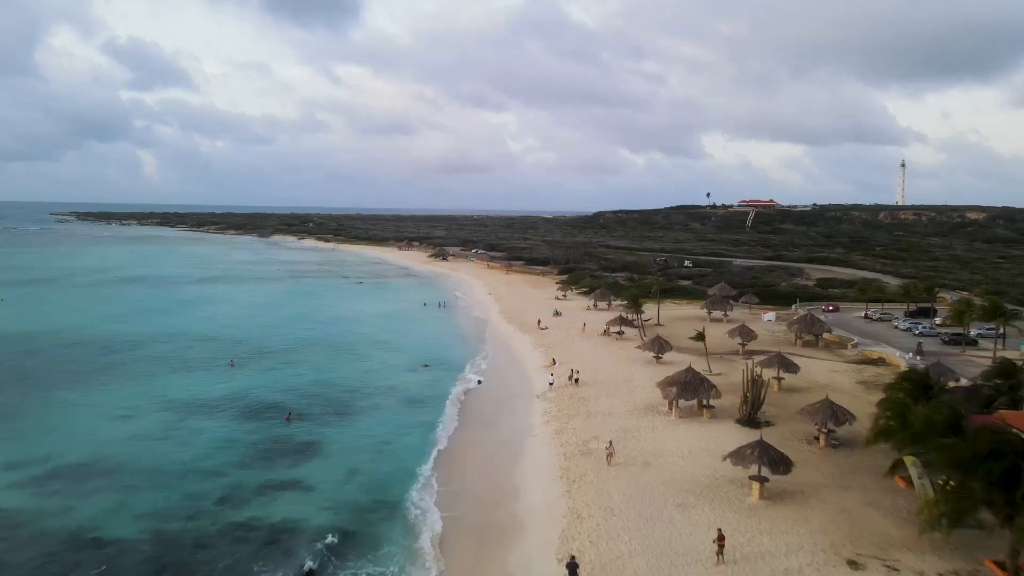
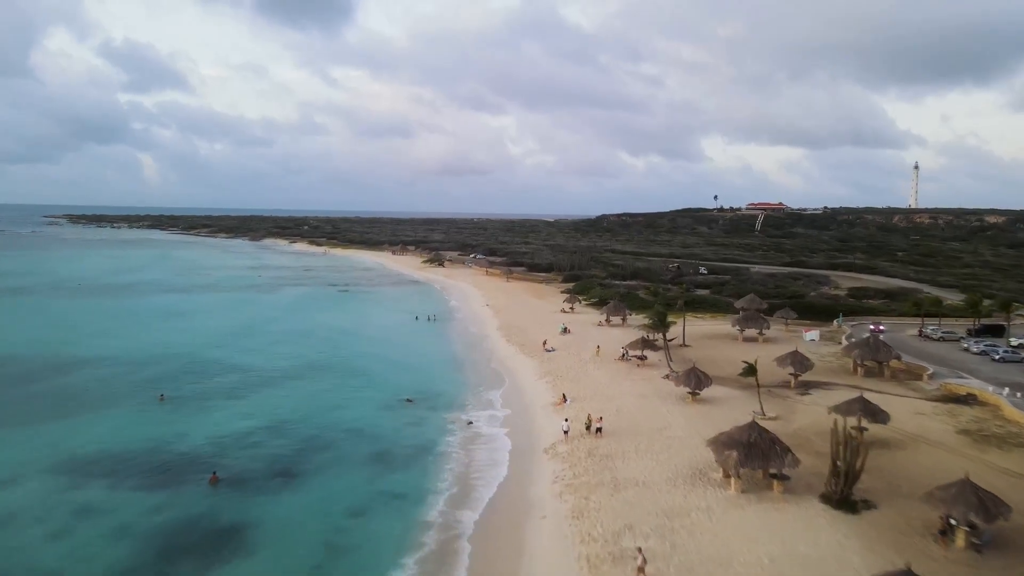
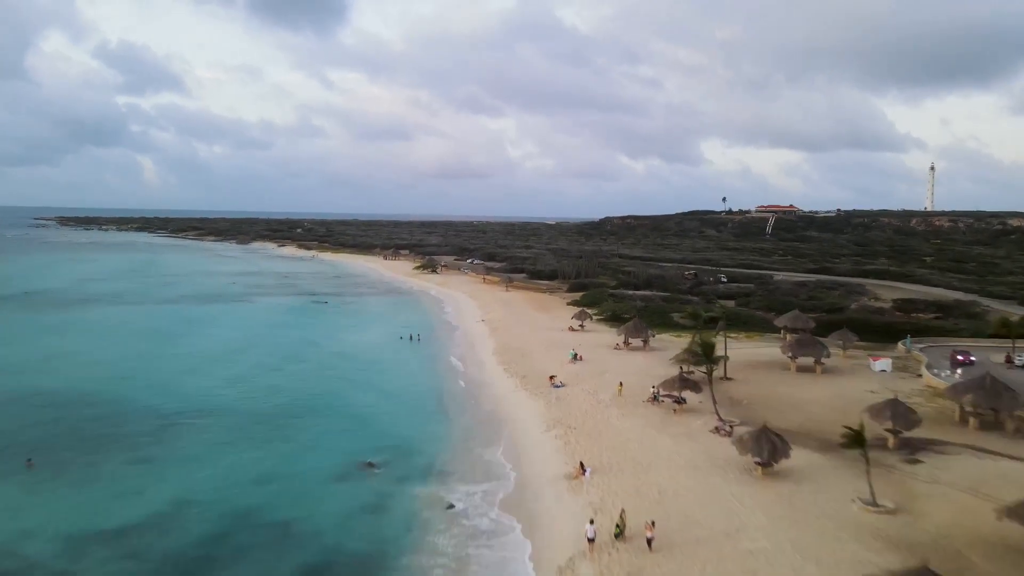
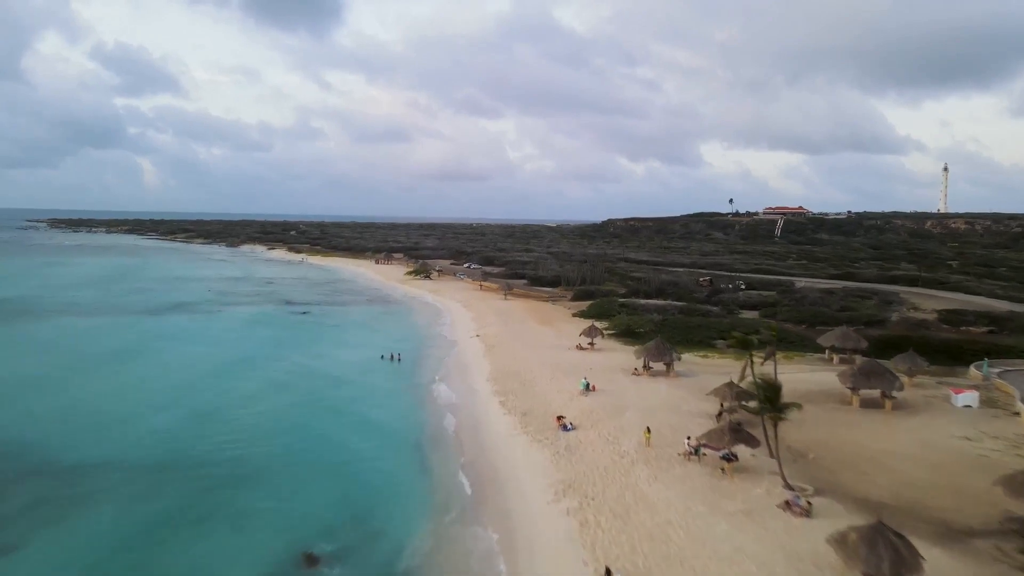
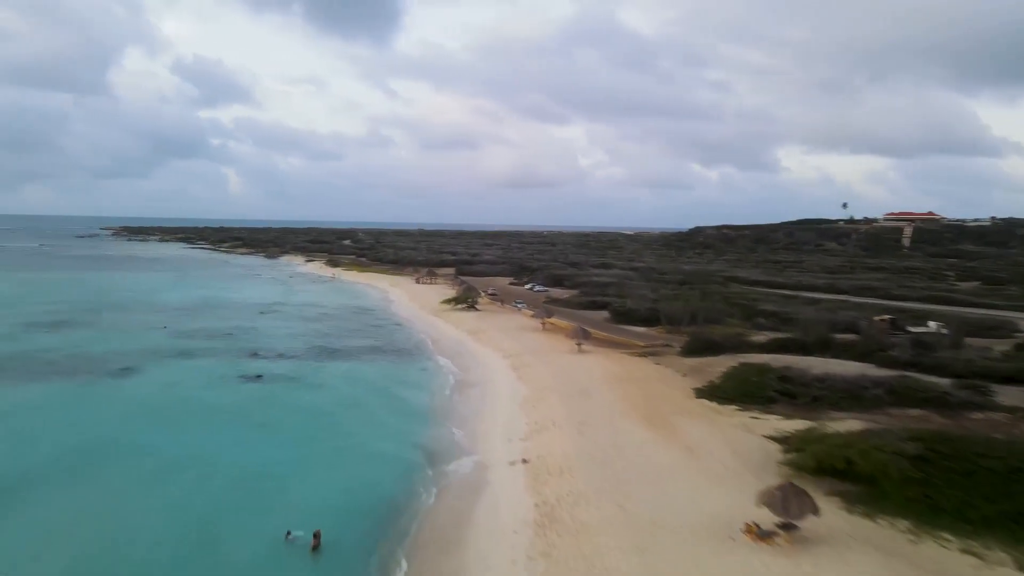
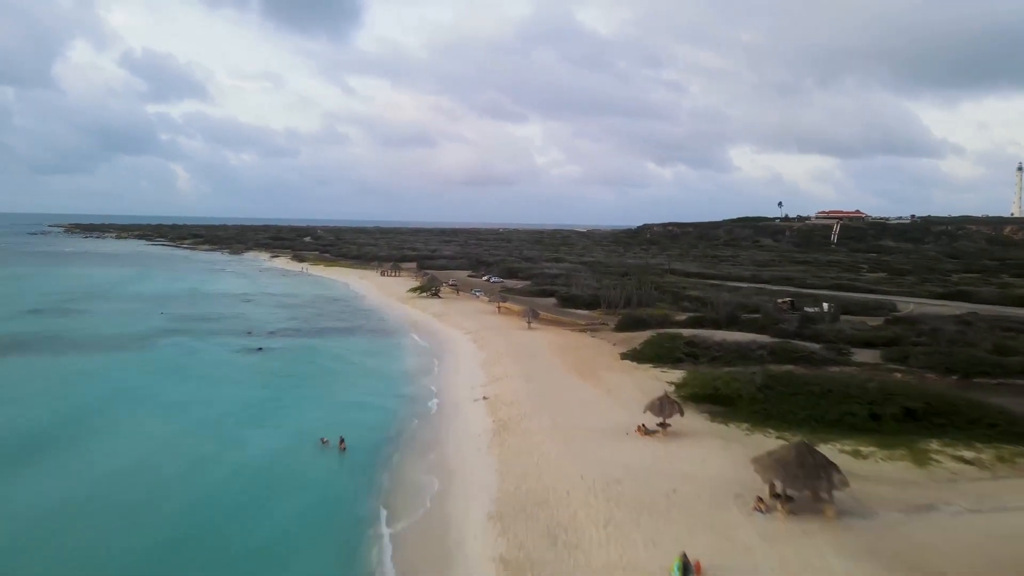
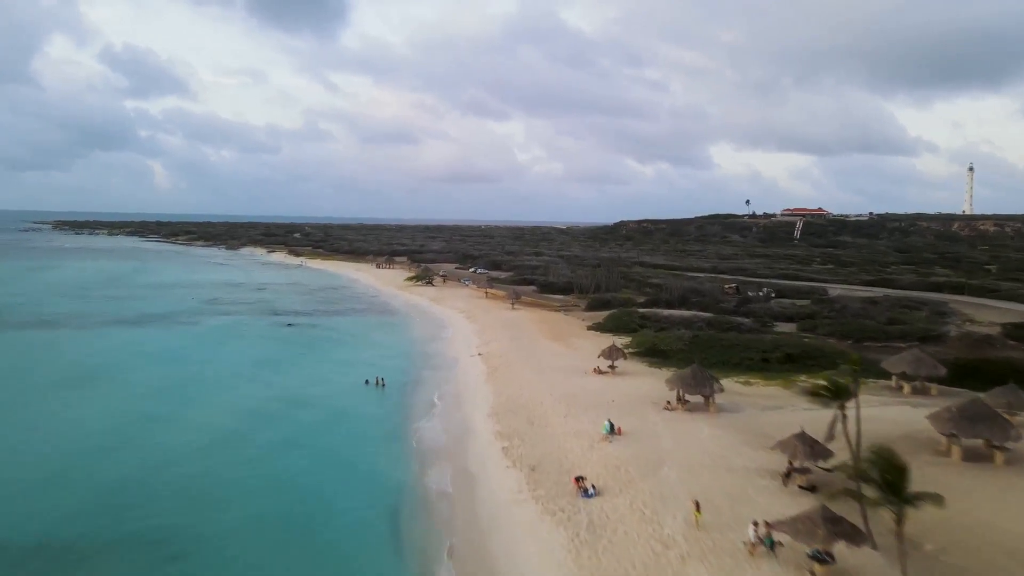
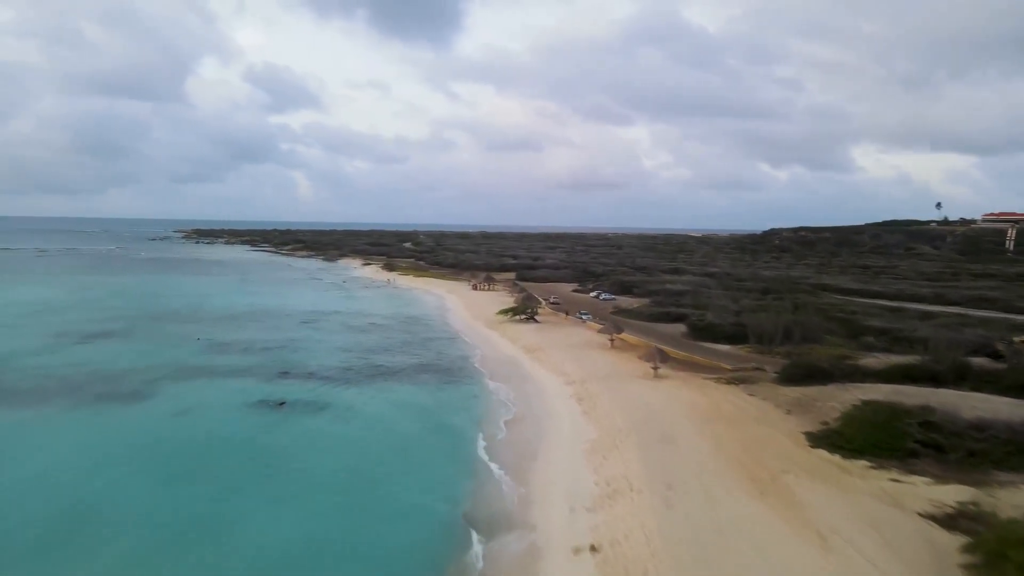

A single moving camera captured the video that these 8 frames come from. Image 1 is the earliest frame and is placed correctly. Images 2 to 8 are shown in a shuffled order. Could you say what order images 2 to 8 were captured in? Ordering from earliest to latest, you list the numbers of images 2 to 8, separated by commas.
2, 3, 4, 7, 6, 5, 8
